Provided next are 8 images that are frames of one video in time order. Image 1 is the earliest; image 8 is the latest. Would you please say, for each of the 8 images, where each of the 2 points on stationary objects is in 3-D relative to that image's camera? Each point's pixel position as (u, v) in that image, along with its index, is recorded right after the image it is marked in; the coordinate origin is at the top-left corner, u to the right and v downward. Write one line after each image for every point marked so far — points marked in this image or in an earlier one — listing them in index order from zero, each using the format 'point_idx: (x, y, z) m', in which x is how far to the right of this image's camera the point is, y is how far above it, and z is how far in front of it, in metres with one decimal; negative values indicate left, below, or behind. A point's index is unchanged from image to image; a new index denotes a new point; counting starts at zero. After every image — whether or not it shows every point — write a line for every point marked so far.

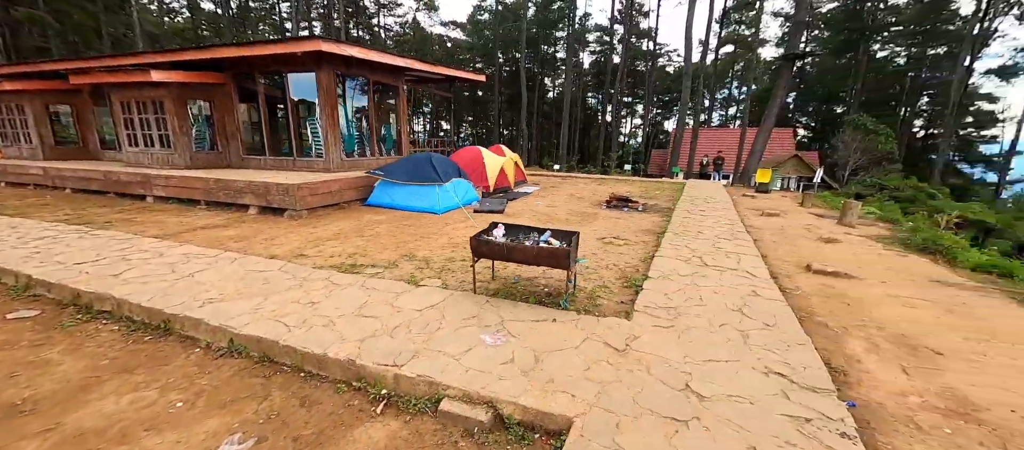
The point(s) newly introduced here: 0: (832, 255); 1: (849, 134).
0: (+4.6, -0.4, +4.8) m
1: (+19.5, +5.6, +19.8) m
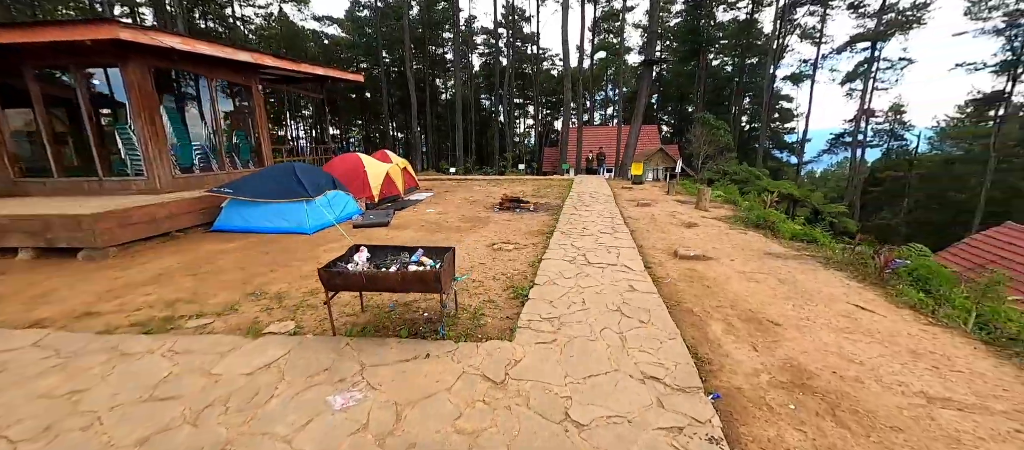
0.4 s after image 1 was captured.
0: (+2.9, -0.2, +5.3) m
1: (+12.9, +6.9, +23.6) m
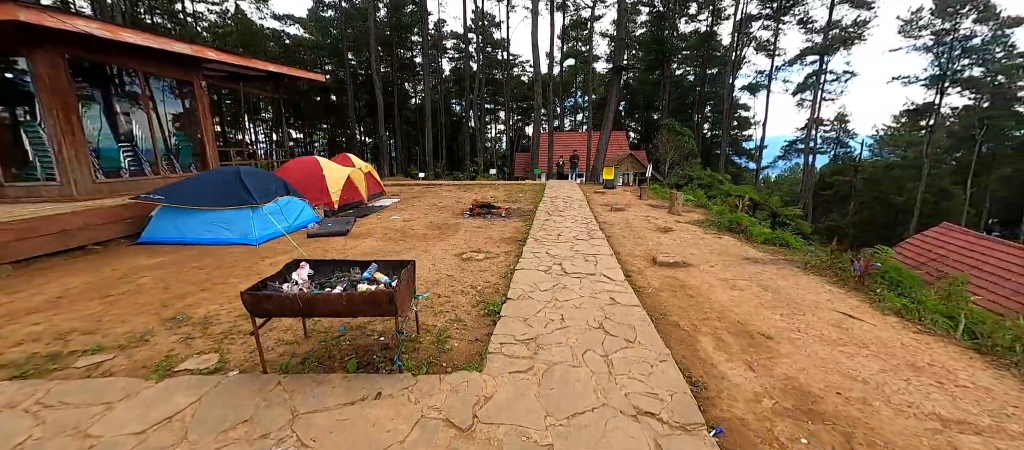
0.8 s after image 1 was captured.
0: (+2.5, -0.3, +5.2) m
1: (+10.9, +6.6, +24.3) m
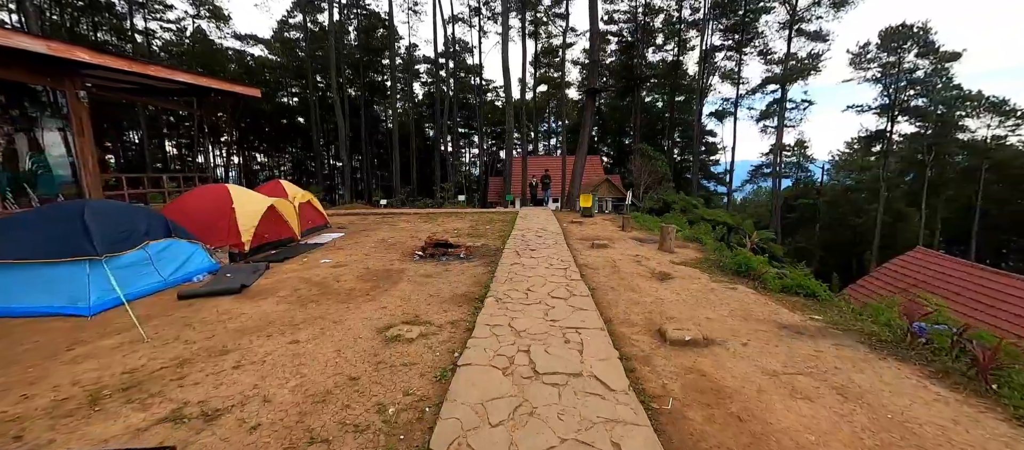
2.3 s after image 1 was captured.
0: (+2.0, -0.9, +3.9) m
1: (+9.0, +4.8, +24.0) m
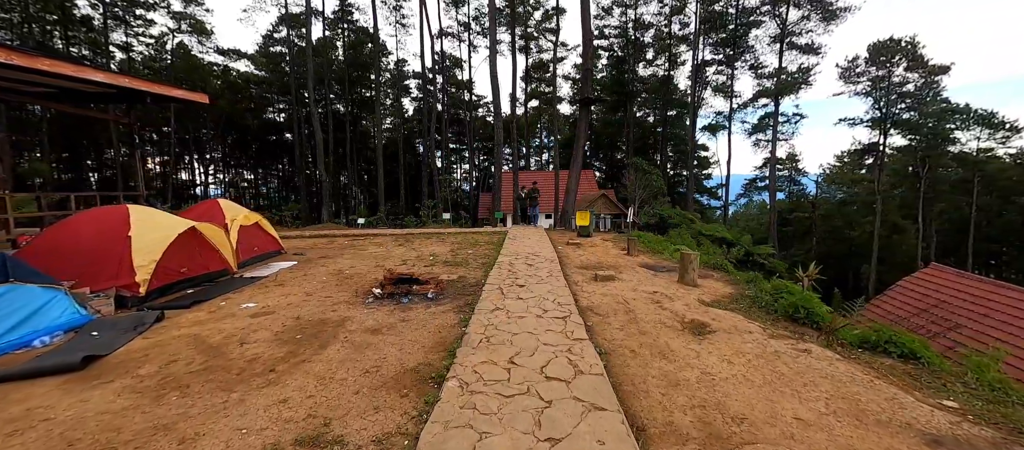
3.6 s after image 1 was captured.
0: (+1.8, -1.2, +2.6) m
1: (+8.3, +3.6, +23.1) m
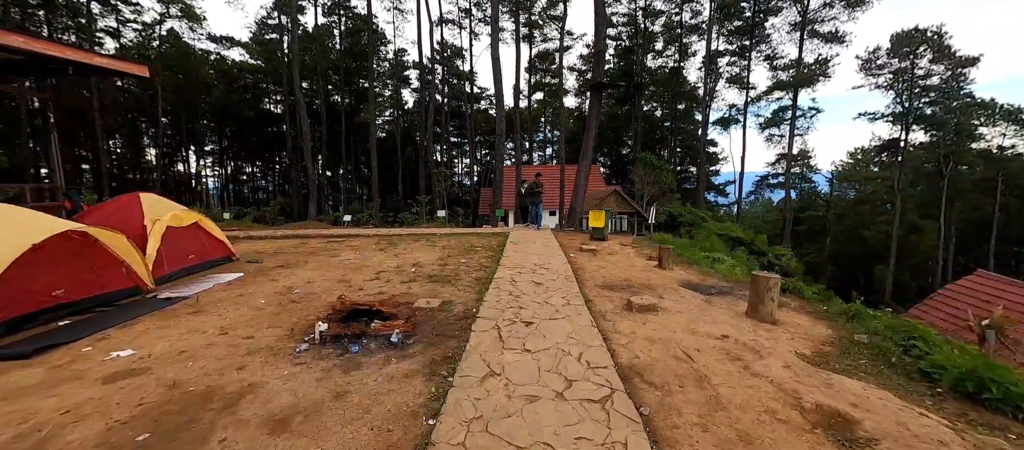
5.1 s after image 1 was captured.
0: (+1.8, -1.4, +1.1) m
1: (+8.5, +3.7, +21.4) m
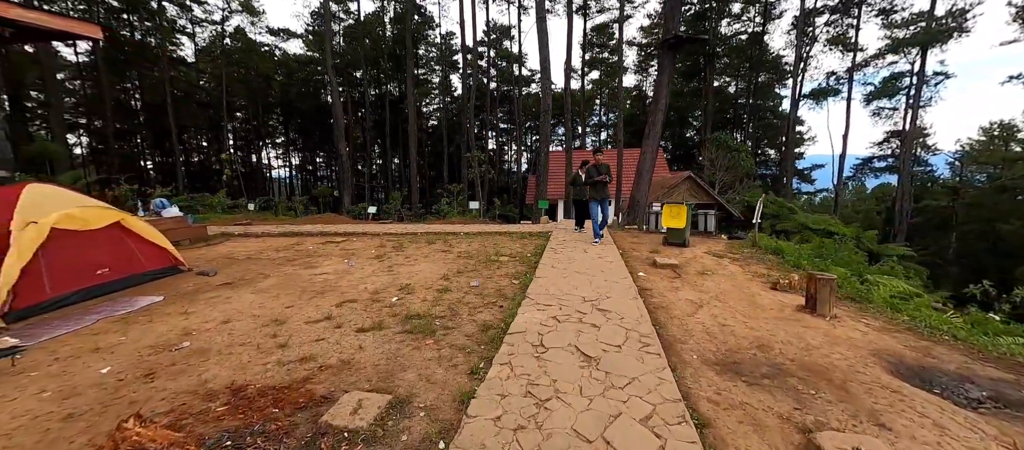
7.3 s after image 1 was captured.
0: (+1.4, -1.6, -1.4) m
1: (+11.0, +4.0, +17.6) m
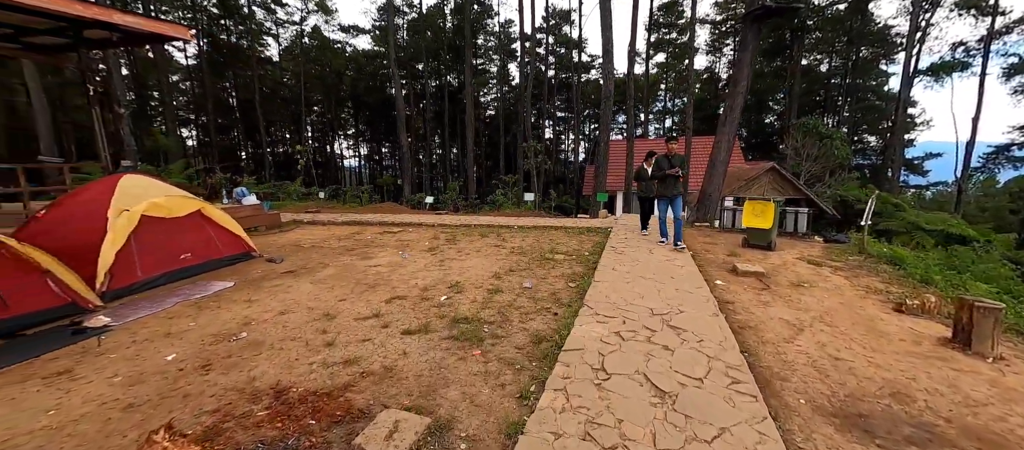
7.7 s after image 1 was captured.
0: (+1.2, -1.8, -1.9) m
1: (+13.7, +4.1, +15.2) m
